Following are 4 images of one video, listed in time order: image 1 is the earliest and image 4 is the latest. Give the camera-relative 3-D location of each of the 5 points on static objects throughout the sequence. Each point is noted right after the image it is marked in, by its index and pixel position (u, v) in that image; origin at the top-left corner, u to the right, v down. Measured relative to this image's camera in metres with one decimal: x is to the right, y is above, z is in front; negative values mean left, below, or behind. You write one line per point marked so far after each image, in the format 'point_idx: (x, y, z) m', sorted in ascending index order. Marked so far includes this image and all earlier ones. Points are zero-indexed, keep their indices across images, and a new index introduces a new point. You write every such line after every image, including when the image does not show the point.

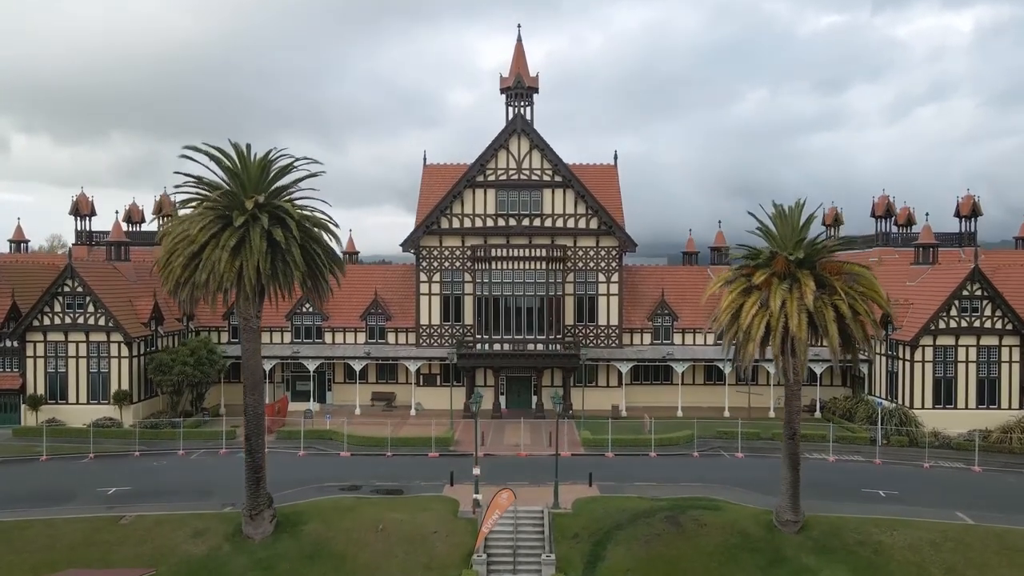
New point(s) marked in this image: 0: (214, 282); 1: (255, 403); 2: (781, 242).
0: (-7.7, +0.1, +18.0) m
1: (-7.4, -3.3, +19.9) m
2: (+7.4, +1.2, +19.0) m
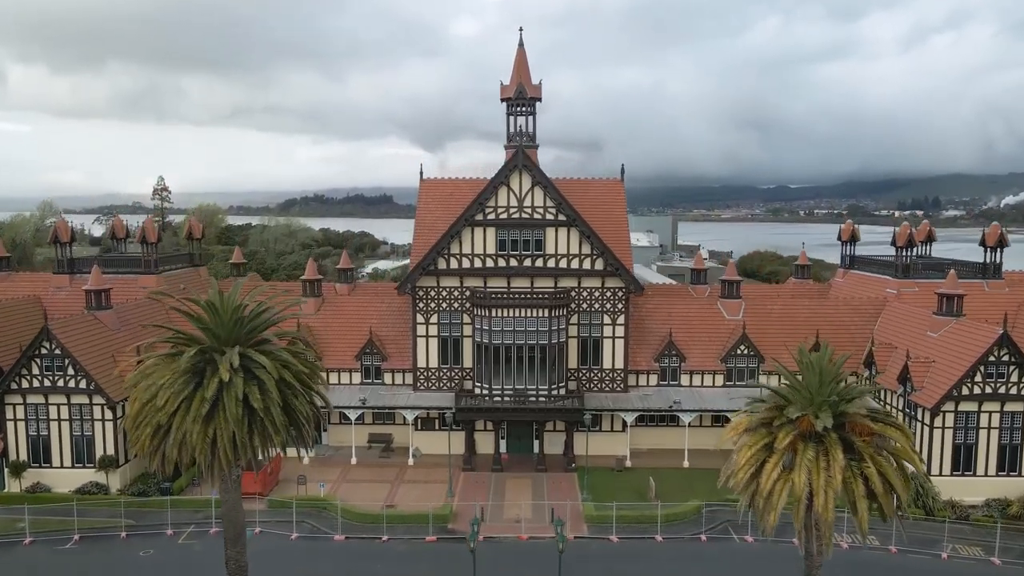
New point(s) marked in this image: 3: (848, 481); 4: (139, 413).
0: (-7.8, -3.9, +16.4) m
1: (-7.4, -7.2, +18.6) m
2: (+7.4, -2.7, +17.2) m
3: (+8.0, -4.6, +16.5) m
4: (-8.9, -3.0, +16.5) m
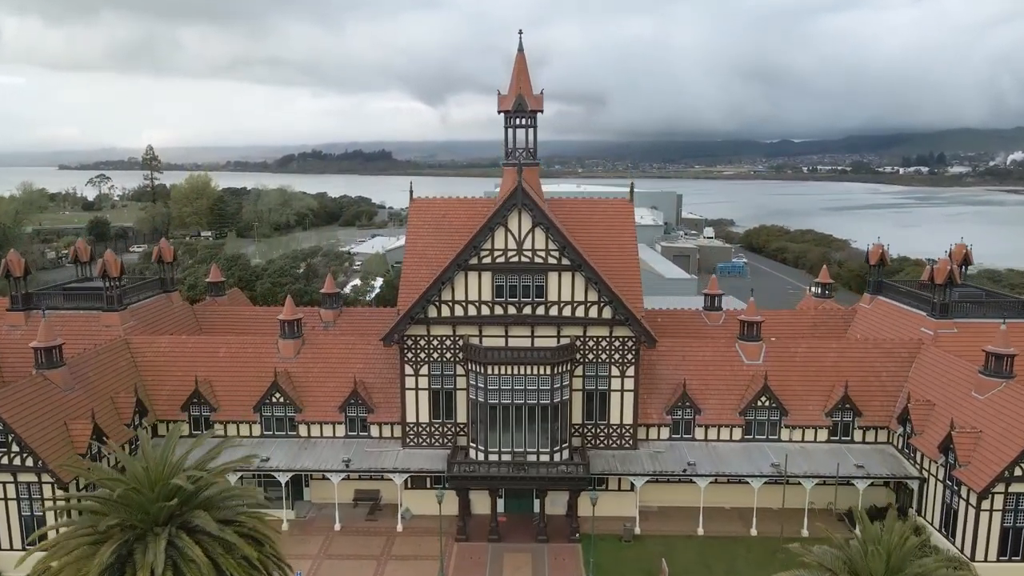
0: (-7.9, -7.4, +13.1) m
1: (-7.5, -10.5, +15.6) m
2: (+7.3, -6.2, +13.9) m
3: (+7.9, -8.1, +13.3) m
4: (-9.0, -6.4, +13.2) m
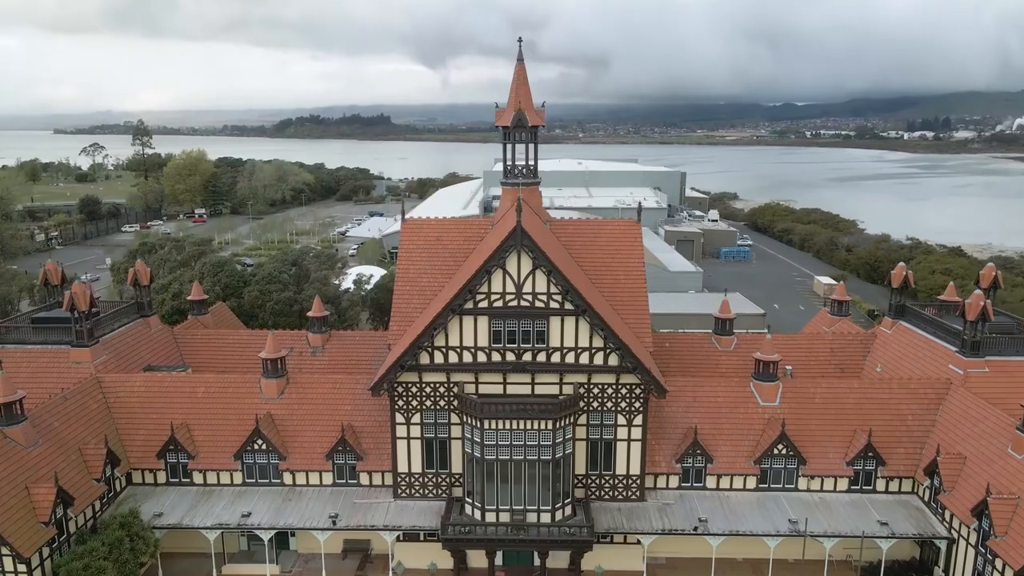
0: (-7.9, -10.2, +11.0) m
1: (-7.6, -13.2, +13.6) m
2: (+7.2, -8.9, +11.7) m
3: (+7.9, -10.9, +11.2) m
4: (-9.1, -9.2, +11.0) m
